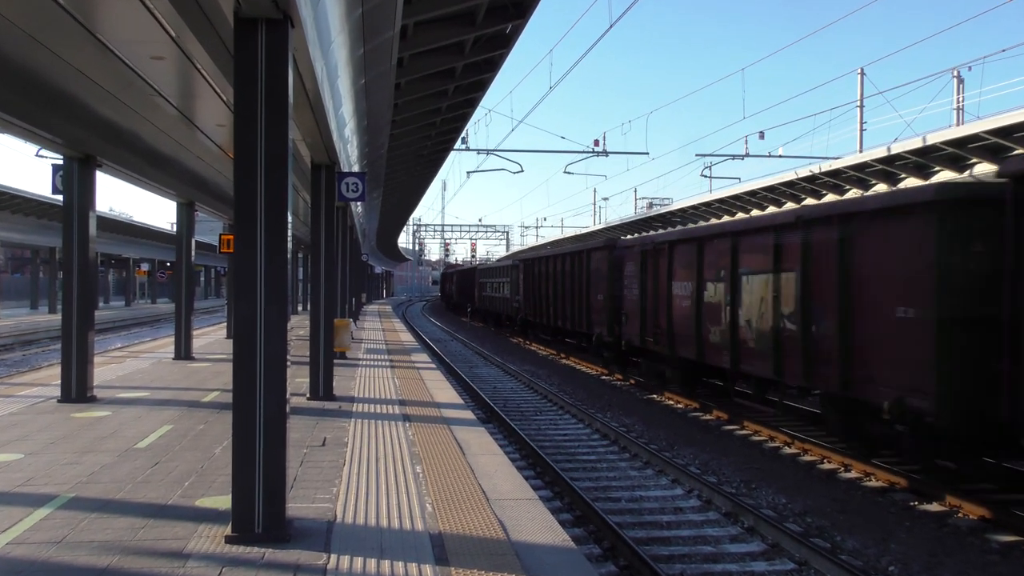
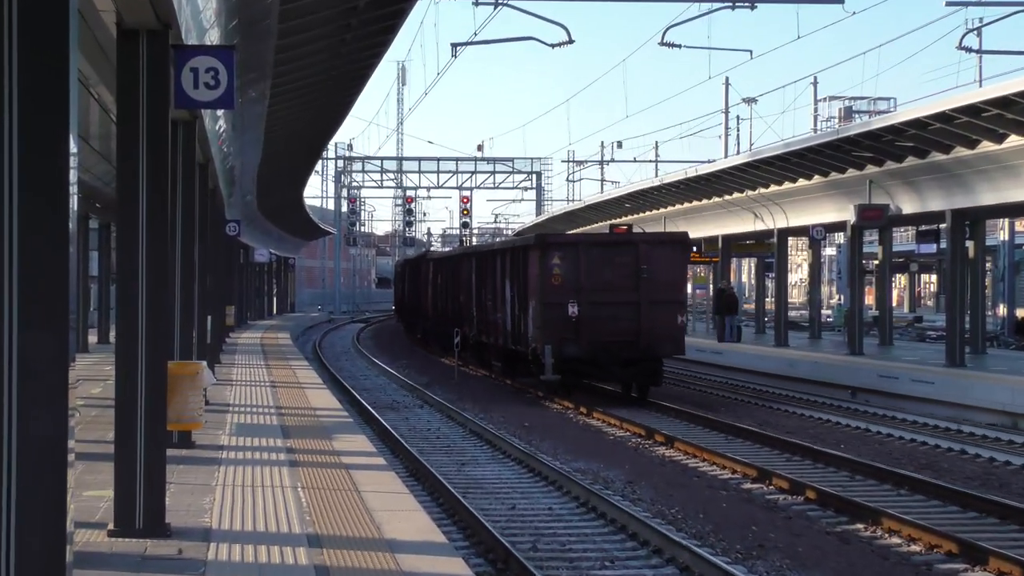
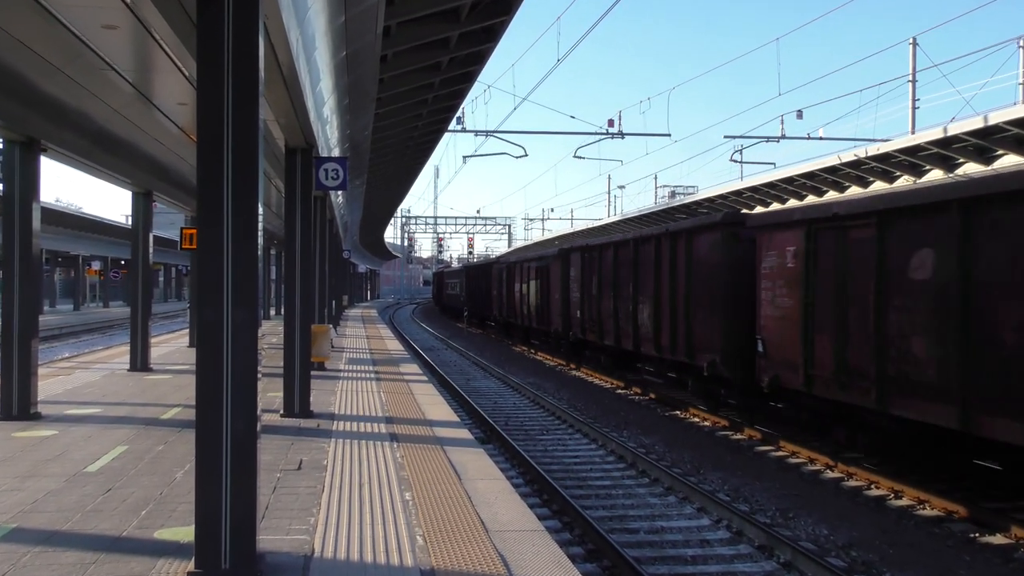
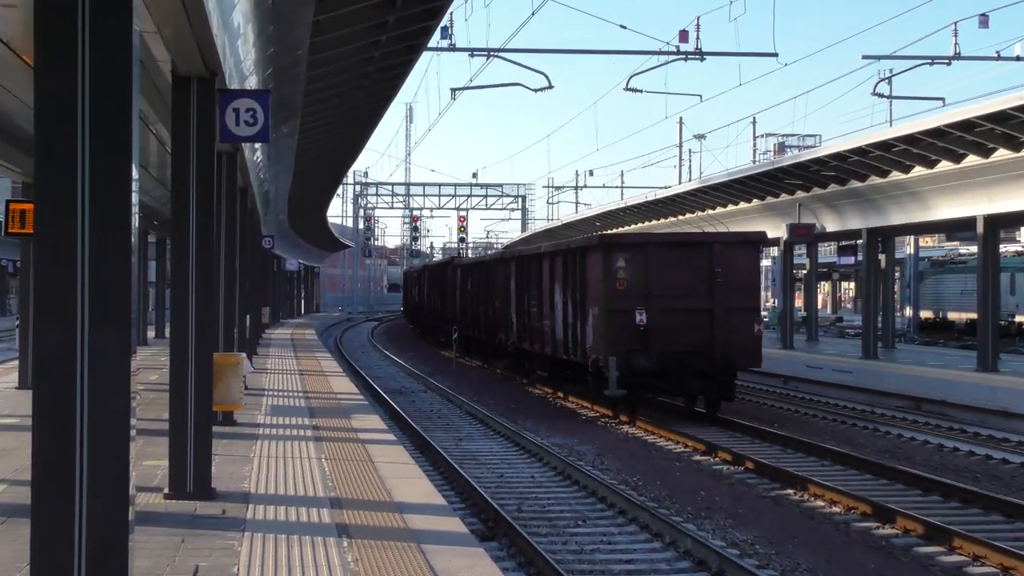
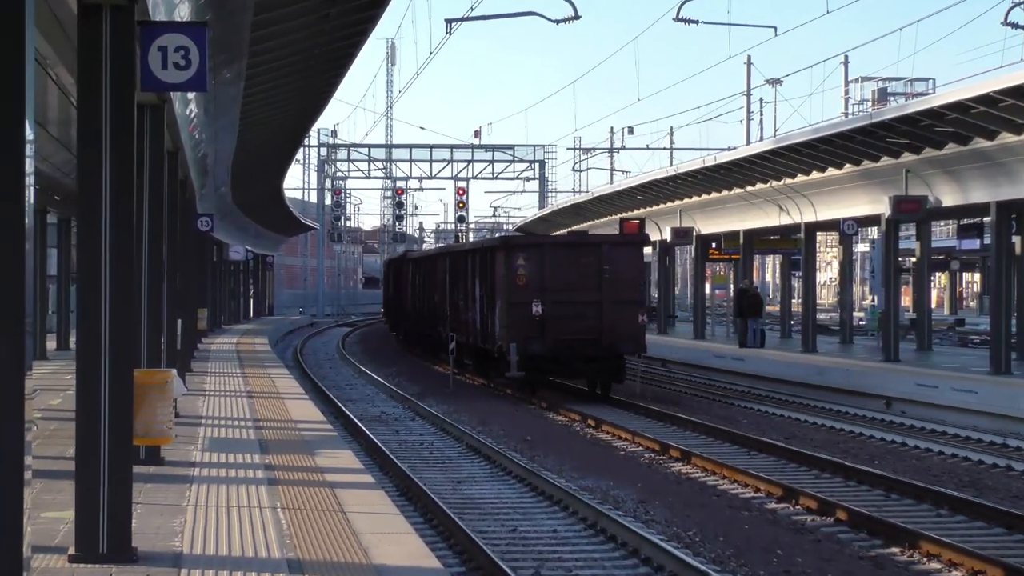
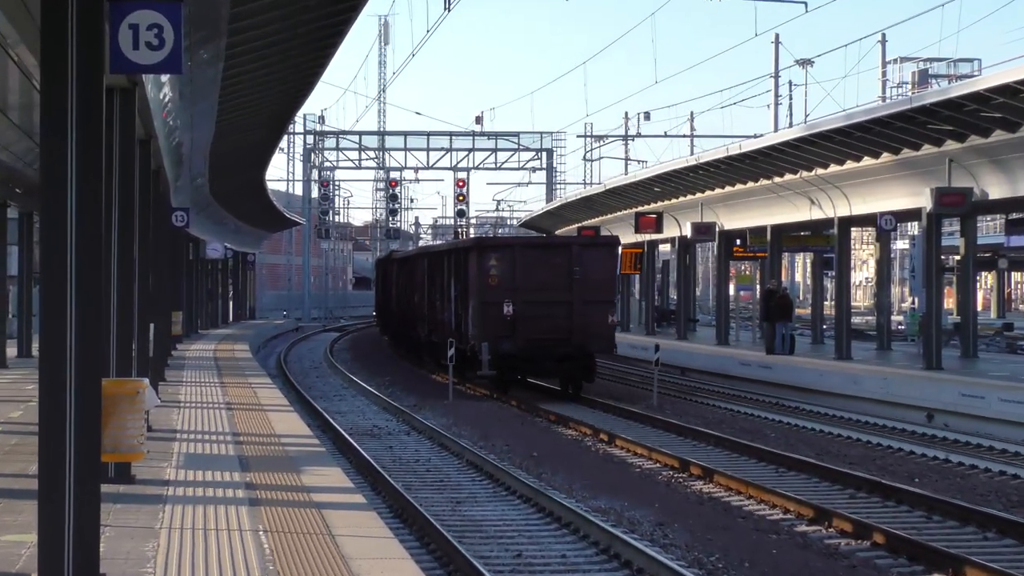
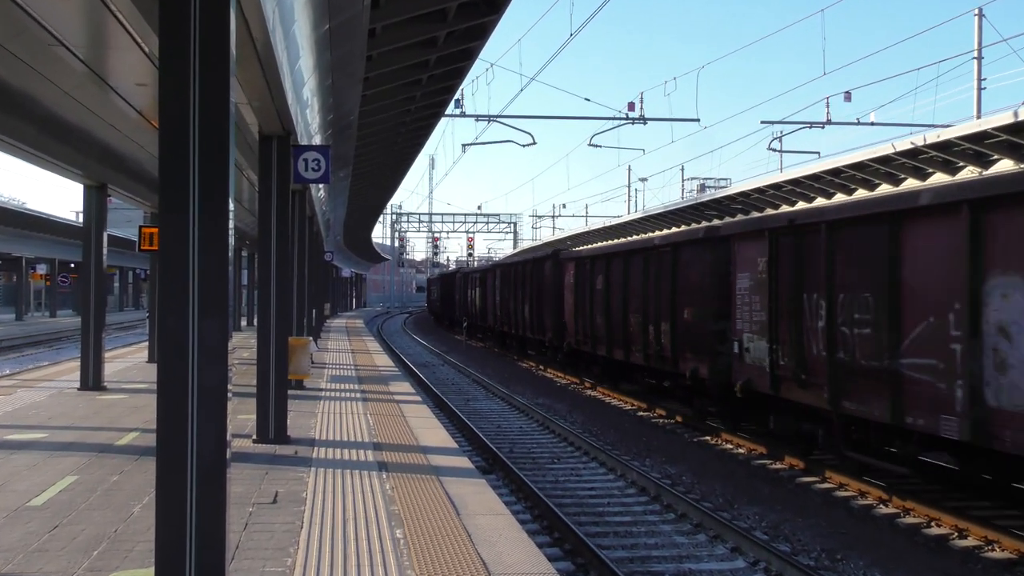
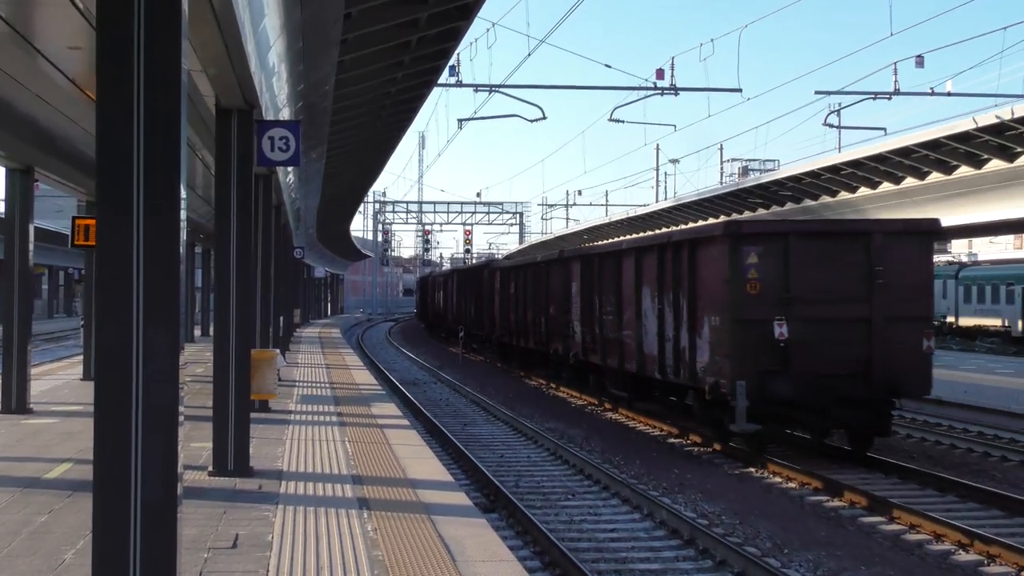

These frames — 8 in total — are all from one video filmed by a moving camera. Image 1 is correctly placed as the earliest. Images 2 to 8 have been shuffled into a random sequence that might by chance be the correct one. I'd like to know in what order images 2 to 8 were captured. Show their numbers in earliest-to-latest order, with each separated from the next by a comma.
3, 7, 8, 4, 2, 5, 6
